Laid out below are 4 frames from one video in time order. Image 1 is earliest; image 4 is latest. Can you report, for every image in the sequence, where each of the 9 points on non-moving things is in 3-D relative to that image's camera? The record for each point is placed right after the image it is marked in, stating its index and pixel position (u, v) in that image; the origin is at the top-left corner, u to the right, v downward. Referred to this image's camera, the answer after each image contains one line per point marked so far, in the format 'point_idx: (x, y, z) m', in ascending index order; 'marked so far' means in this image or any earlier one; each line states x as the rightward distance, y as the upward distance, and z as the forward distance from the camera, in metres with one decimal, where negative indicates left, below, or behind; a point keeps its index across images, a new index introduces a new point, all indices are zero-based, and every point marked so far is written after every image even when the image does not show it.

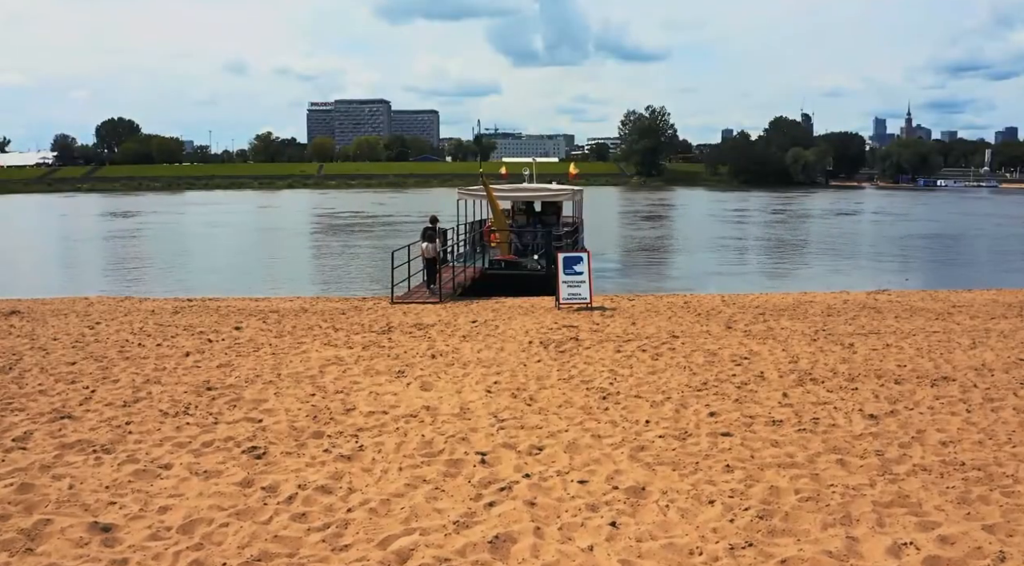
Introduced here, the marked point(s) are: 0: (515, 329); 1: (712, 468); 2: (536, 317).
0: (0.0, -0.7, +14.5) m
1: (+1.4, -1.3, +6.8) m
2: (+0.4, -0.6, +16.2) m
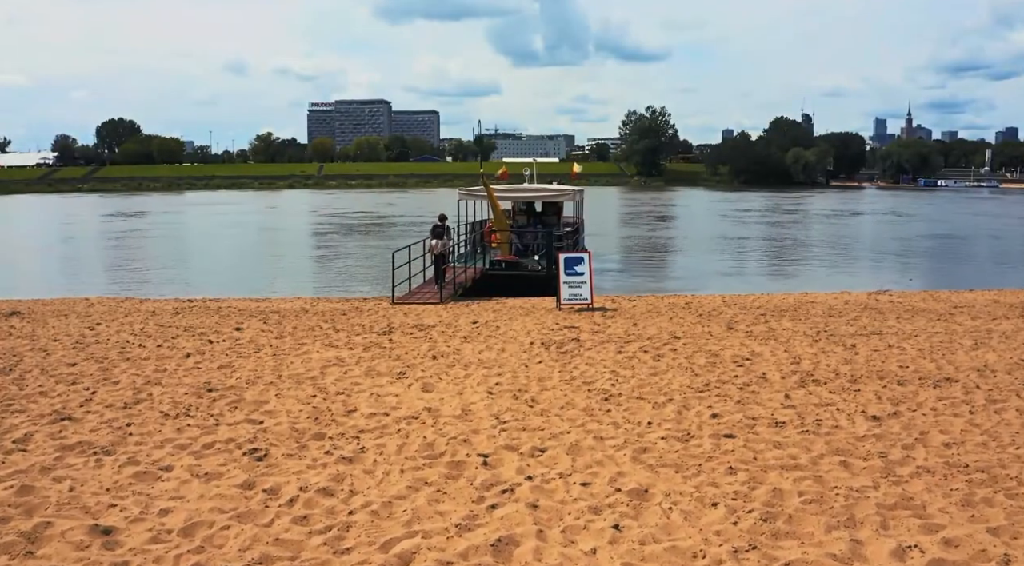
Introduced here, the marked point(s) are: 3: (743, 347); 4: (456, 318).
0: (+0.1, -0.7, +14.5) m
1: (+1.5, -1.4, +6.8) m
2: (+0.4, -0.6, +16.2) m
3: (+3.1, -0.9, +12.6) m
4: (-1.0, -0.6, +16.2) m
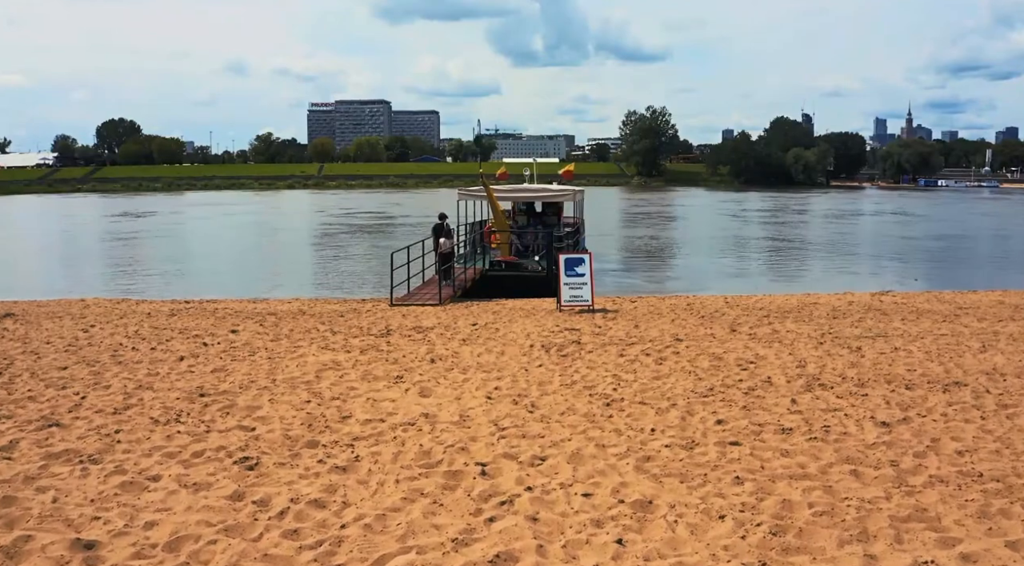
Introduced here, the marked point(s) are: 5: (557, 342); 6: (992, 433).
0: (+0.1, -0.7, +14.3) m
1: (+1.5, -1.4, +6.5) m
2: (+0.4, -0.6, +15.9) m
3: (+3.1, -0.9, +12.4) m
4: (-1.0, -0.6, +16.0) m
5: (+0.6, -0.8, +12.9) m
6: (+4.2, -1.3, +8.1) m
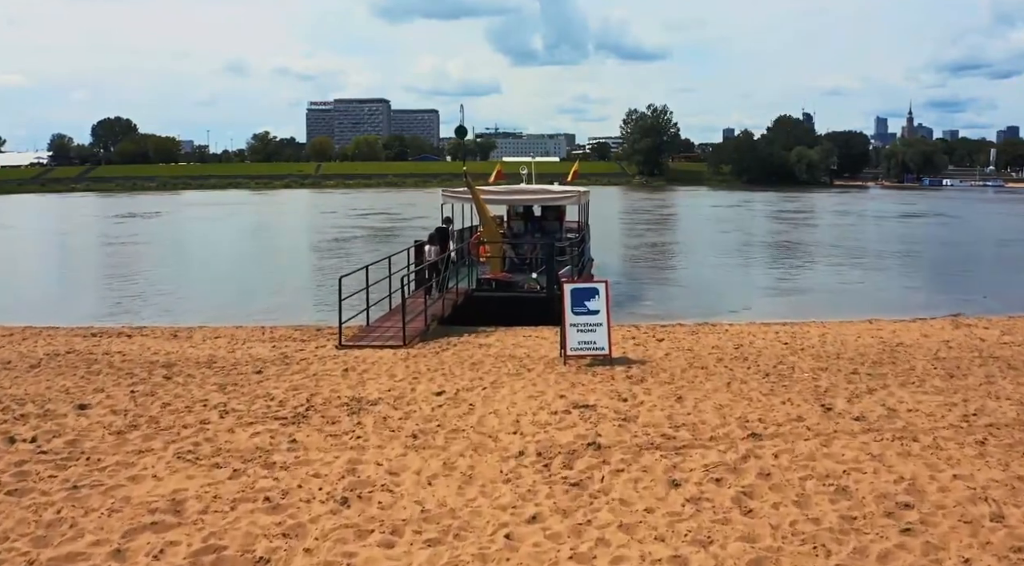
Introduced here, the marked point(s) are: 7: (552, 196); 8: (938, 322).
0: (-0.1, -1.3, +9.3) m
1: (+1.3, -1.9, +1.6) m
2: (+0.2, -1.2, +11.0) m
3: (+2.9, -1.5, +7.5) m
4: (-1.2, -1.2, +11.1) m
5: (+0.4, -1.4, +8.0) m
6: (+4.0, -1.9, +3.2) m
7: (+0.8, +1.7, +19.0) m
8: (+9.0, -0.8, +18.9) m
